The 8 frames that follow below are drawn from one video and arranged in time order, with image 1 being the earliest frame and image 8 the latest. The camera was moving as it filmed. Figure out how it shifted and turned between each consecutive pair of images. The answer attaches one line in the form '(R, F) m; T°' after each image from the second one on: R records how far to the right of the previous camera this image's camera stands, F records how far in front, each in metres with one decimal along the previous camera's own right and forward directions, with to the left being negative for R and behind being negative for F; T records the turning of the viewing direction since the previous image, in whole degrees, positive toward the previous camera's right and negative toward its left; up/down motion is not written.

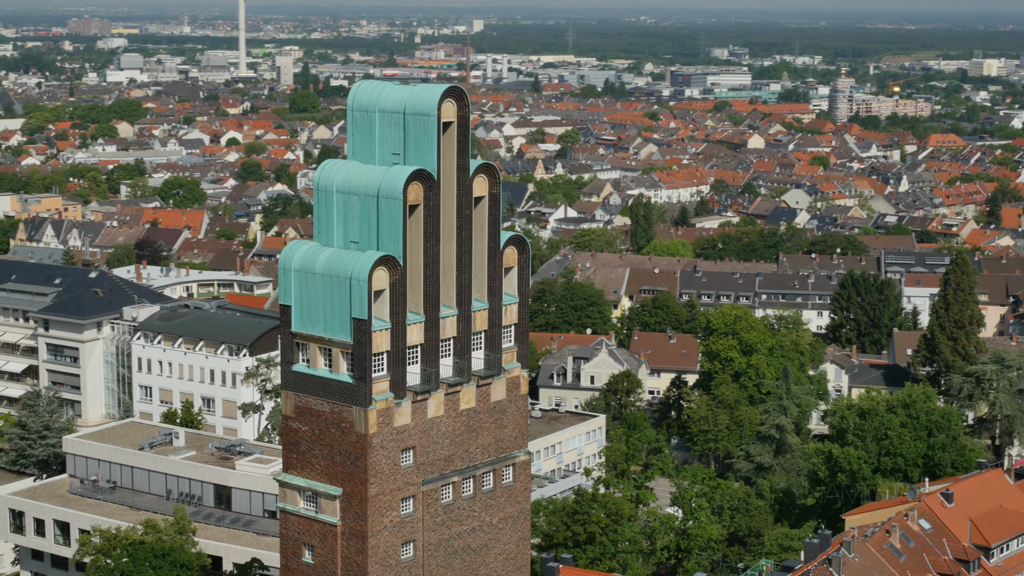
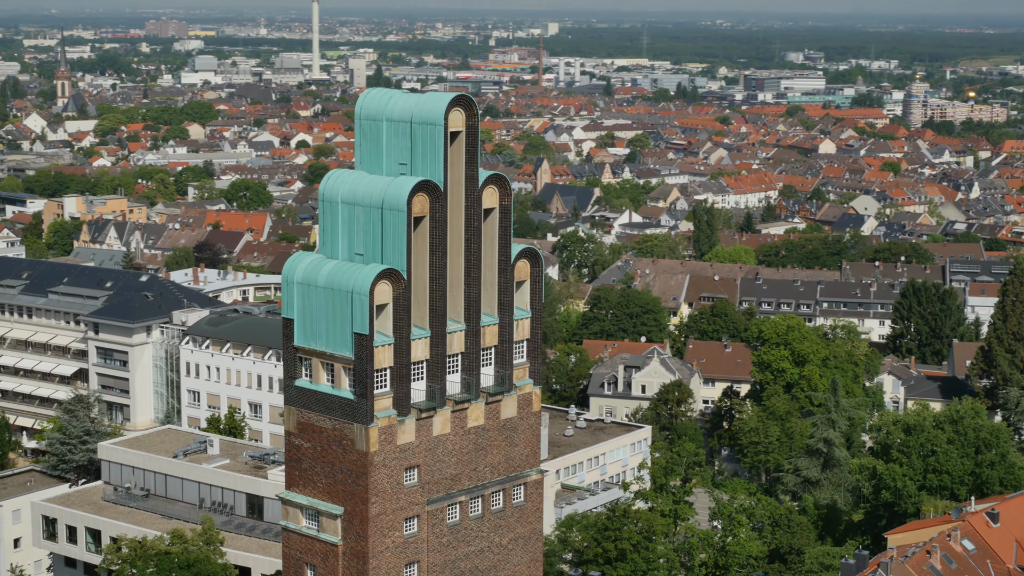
(+0.7, +0.6) m; -2°
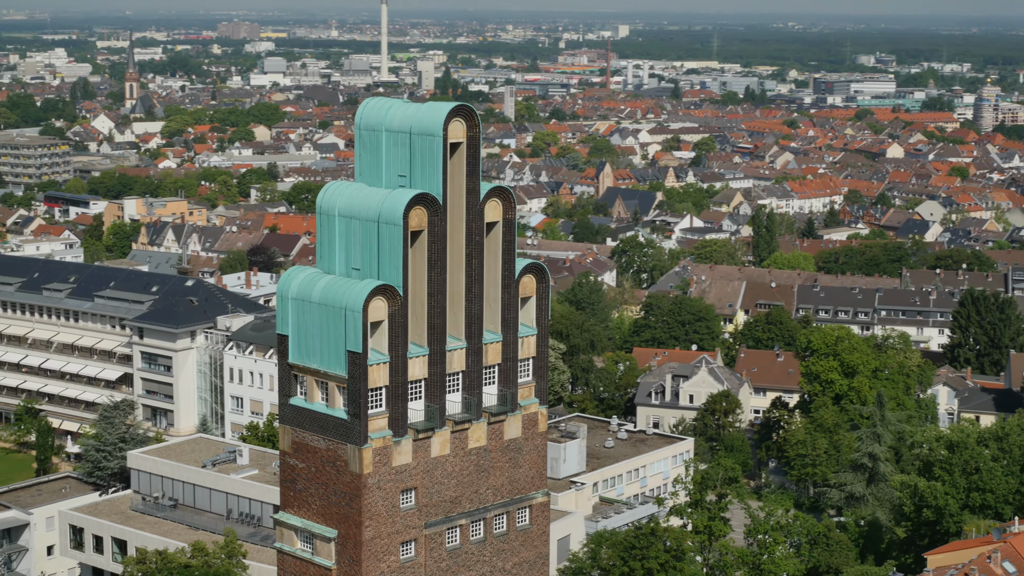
(+0.7, +0.7) m; -2°
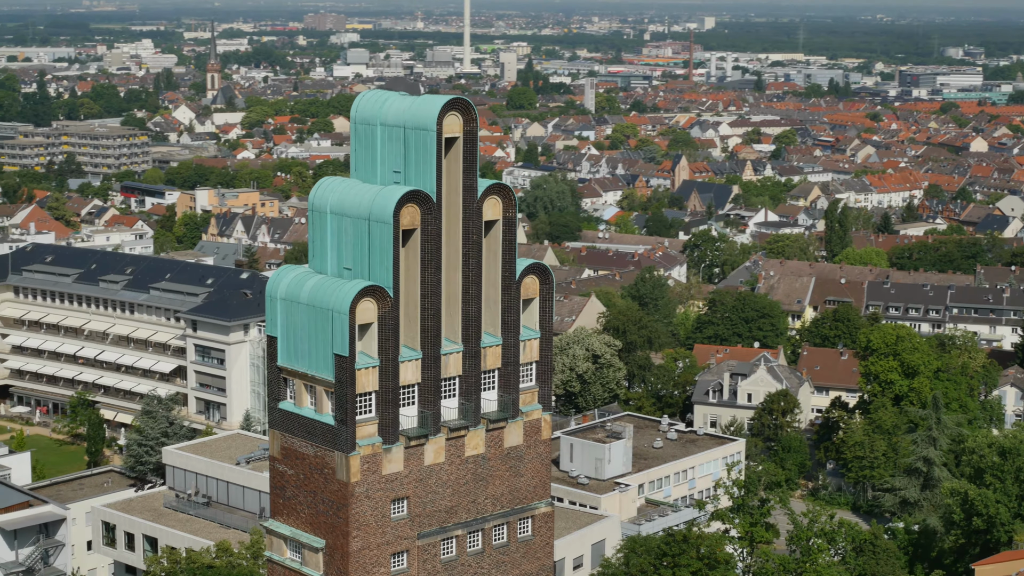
(+0.8, +0.8) m; -3°
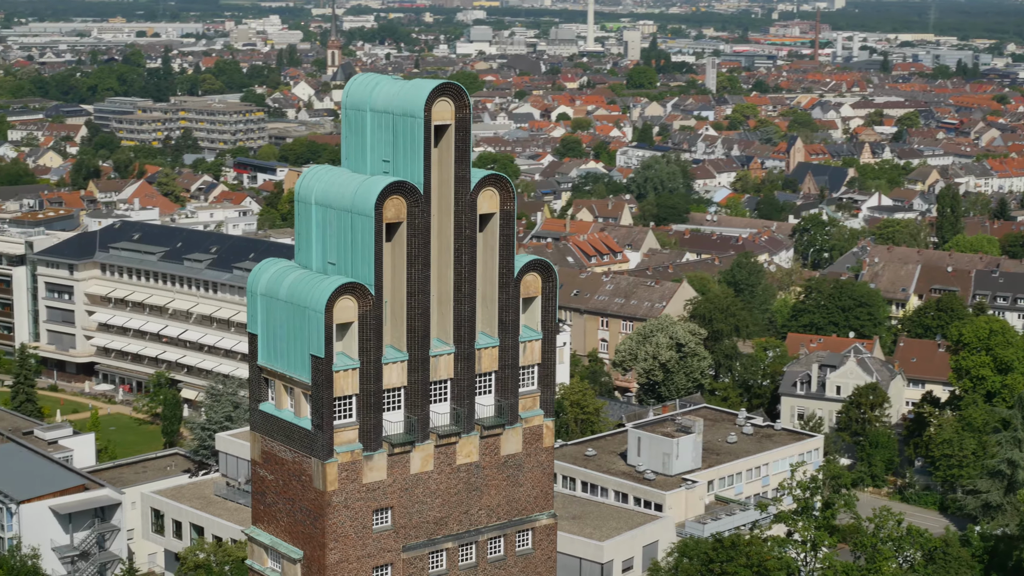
(+1.2, +1.2) m; -4°
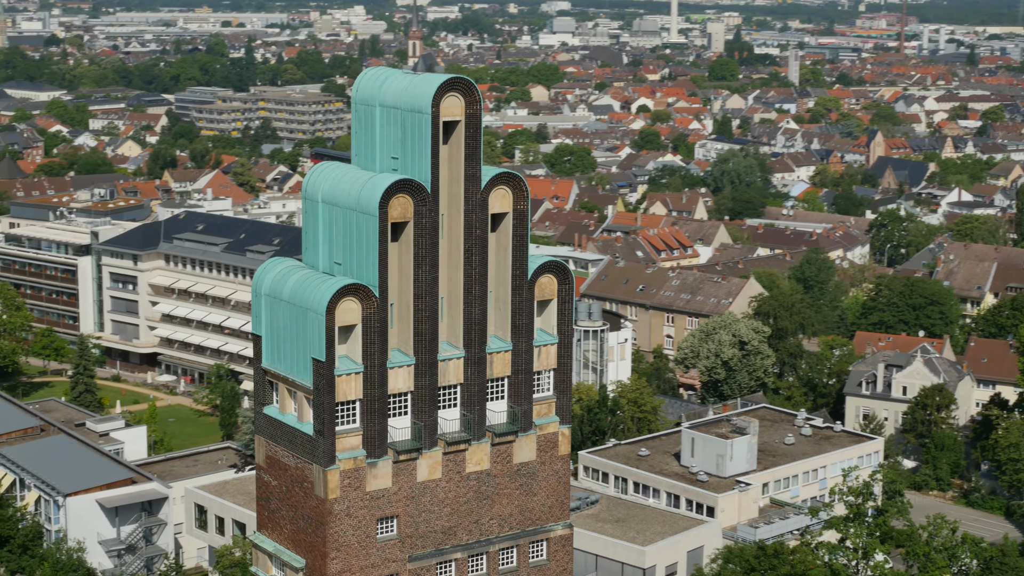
(+0.6, +0.6) m; -3°
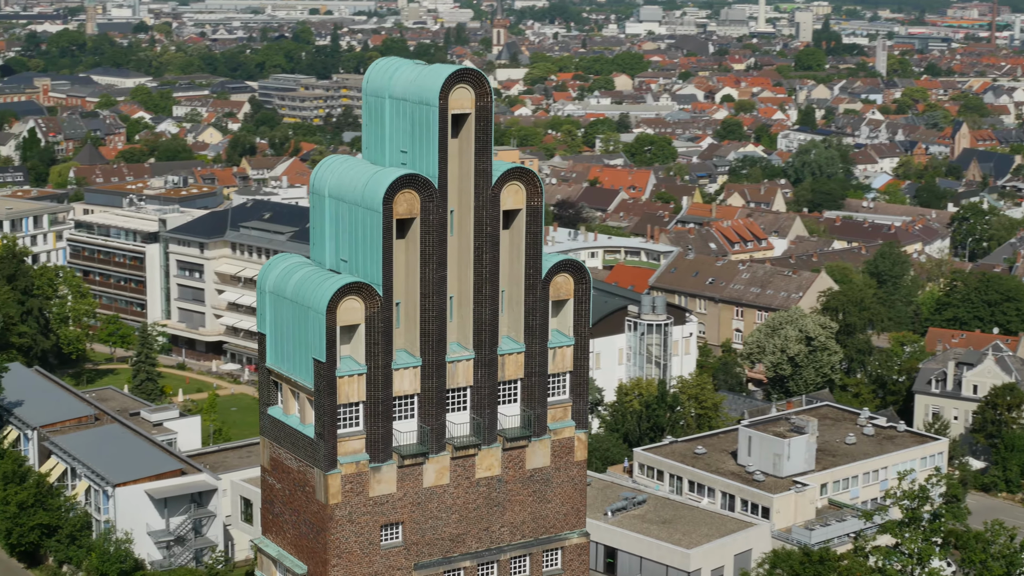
(+0.6, +0.6) m; -3°
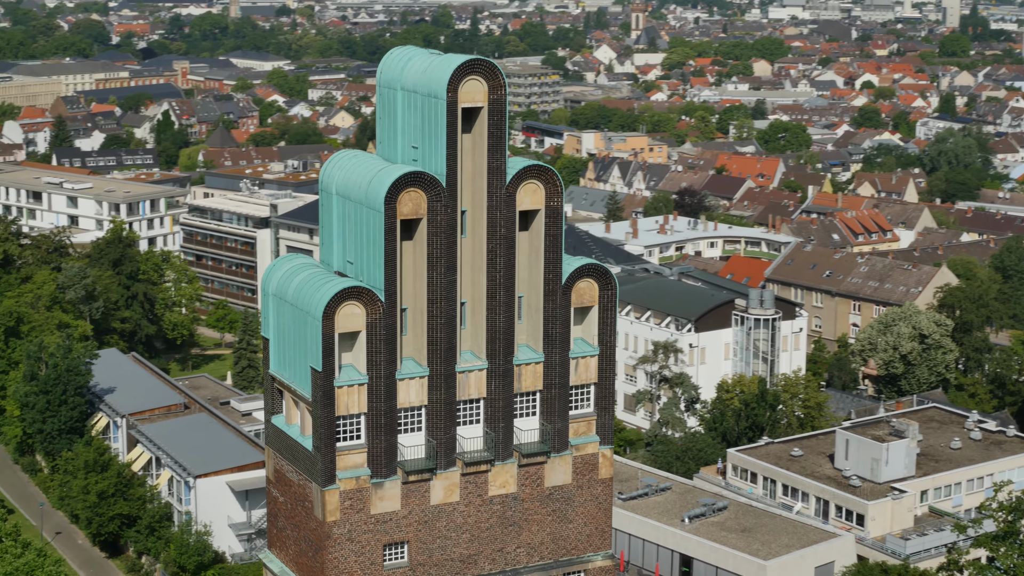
(+1.0, +1.1) m; -4°
